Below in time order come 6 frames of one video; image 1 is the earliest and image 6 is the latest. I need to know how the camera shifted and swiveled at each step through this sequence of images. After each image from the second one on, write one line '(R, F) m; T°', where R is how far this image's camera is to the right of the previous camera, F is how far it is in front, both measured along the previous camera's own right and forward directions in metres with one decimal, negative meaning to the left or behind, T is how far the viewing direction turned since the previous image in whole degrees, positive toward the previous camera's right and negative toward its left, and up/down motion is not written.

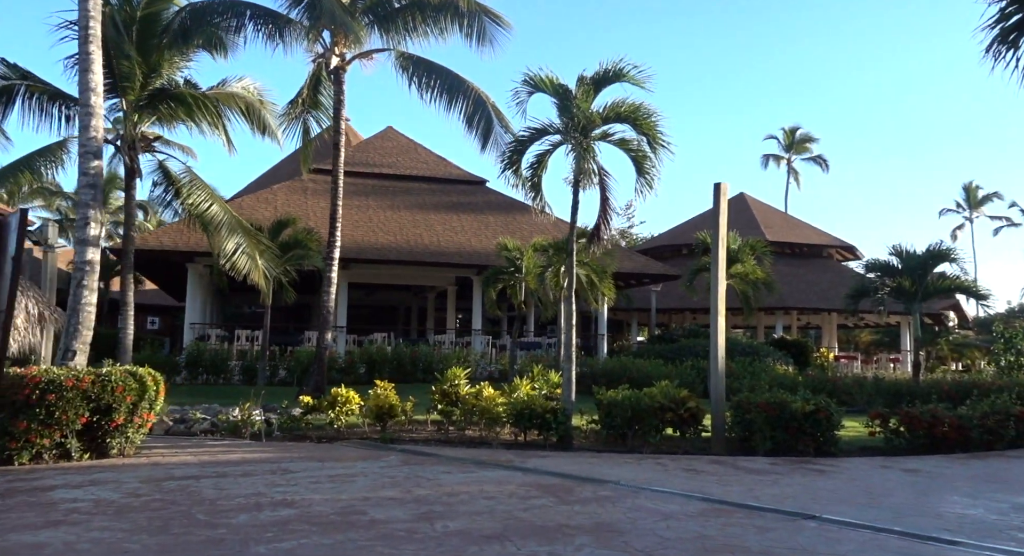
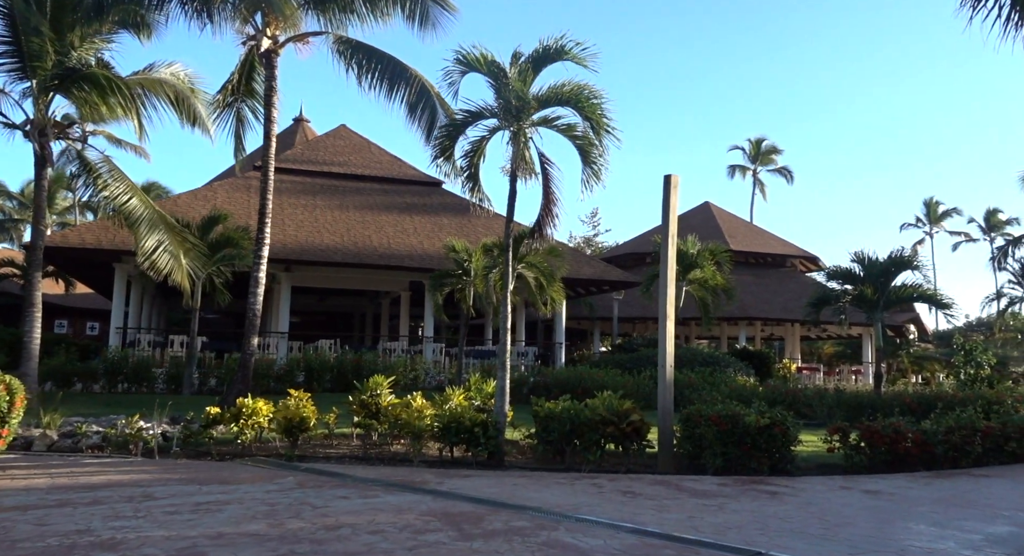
(+0.5, +1.0) m; +2°
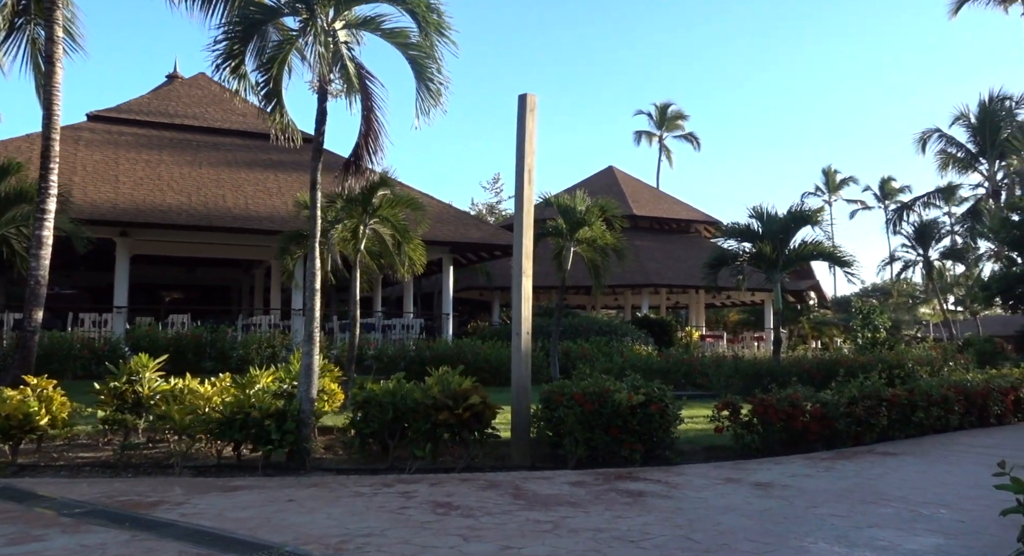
(+1.0, +2.1) m; +6°
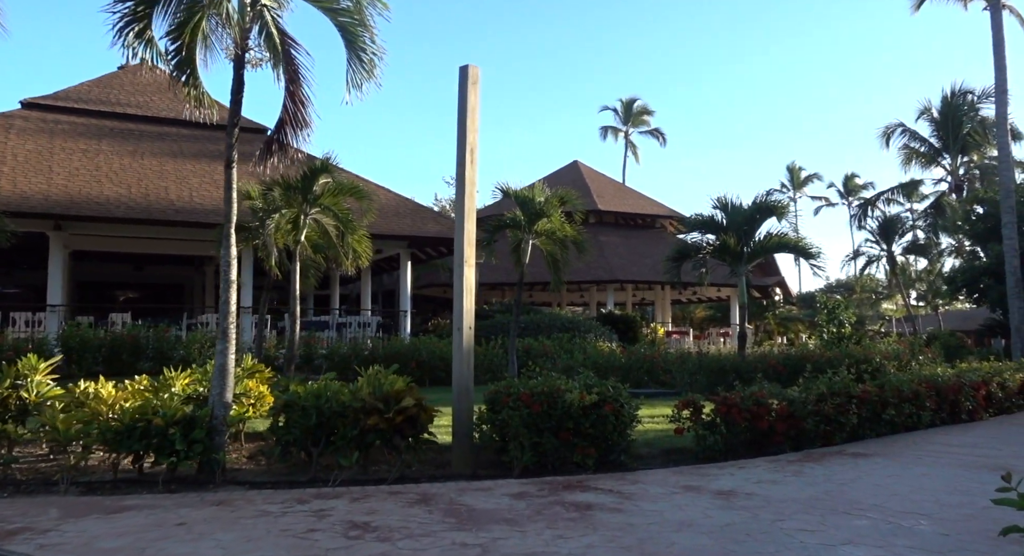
(+0.3, +0.8) m; +2°
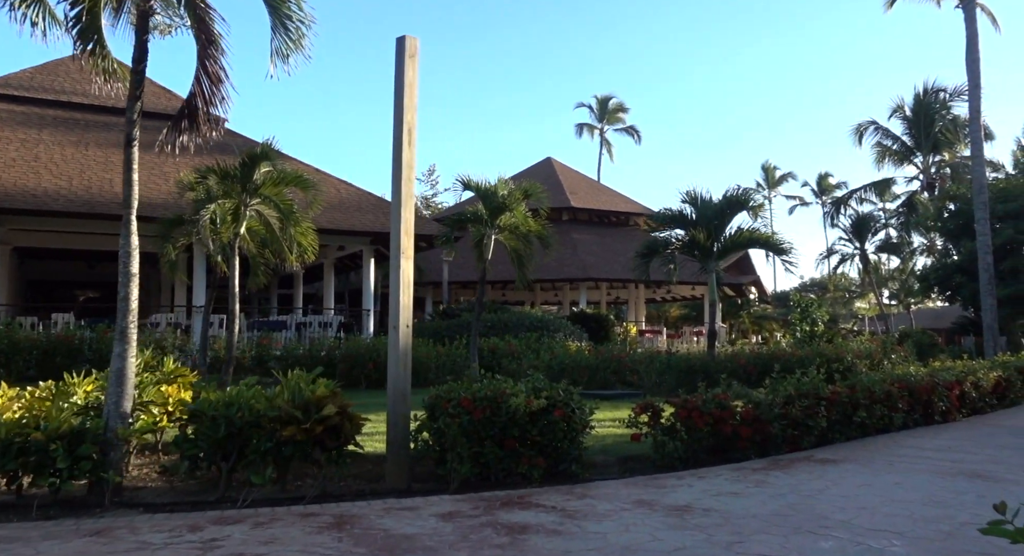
(+0.3, +0.7) m; +2°
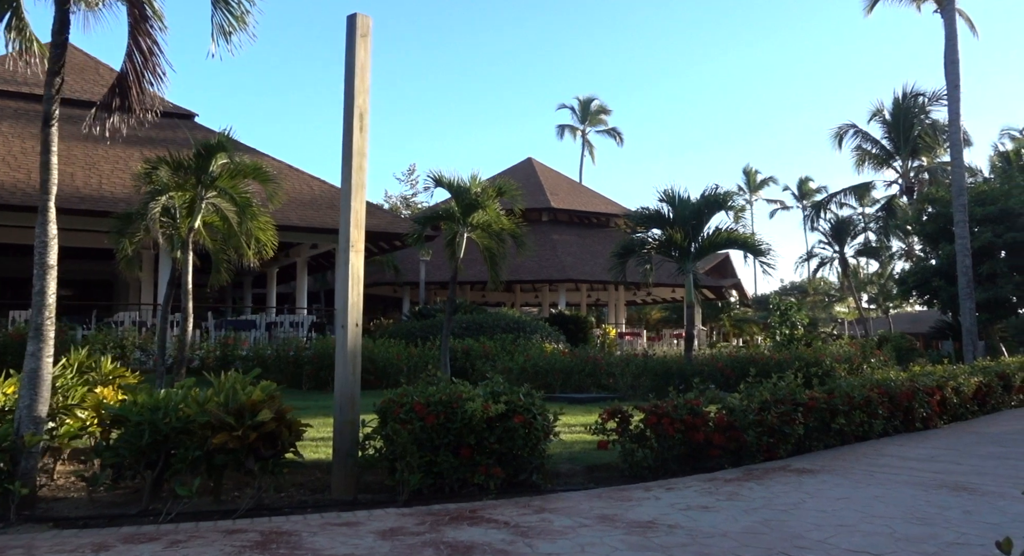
(+0.2, +0.5) m; +1°
